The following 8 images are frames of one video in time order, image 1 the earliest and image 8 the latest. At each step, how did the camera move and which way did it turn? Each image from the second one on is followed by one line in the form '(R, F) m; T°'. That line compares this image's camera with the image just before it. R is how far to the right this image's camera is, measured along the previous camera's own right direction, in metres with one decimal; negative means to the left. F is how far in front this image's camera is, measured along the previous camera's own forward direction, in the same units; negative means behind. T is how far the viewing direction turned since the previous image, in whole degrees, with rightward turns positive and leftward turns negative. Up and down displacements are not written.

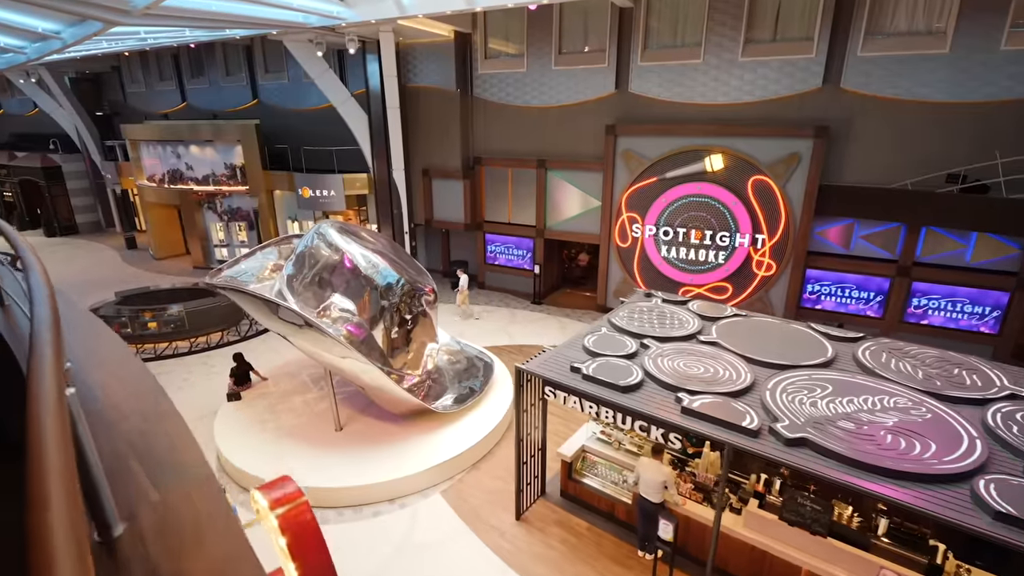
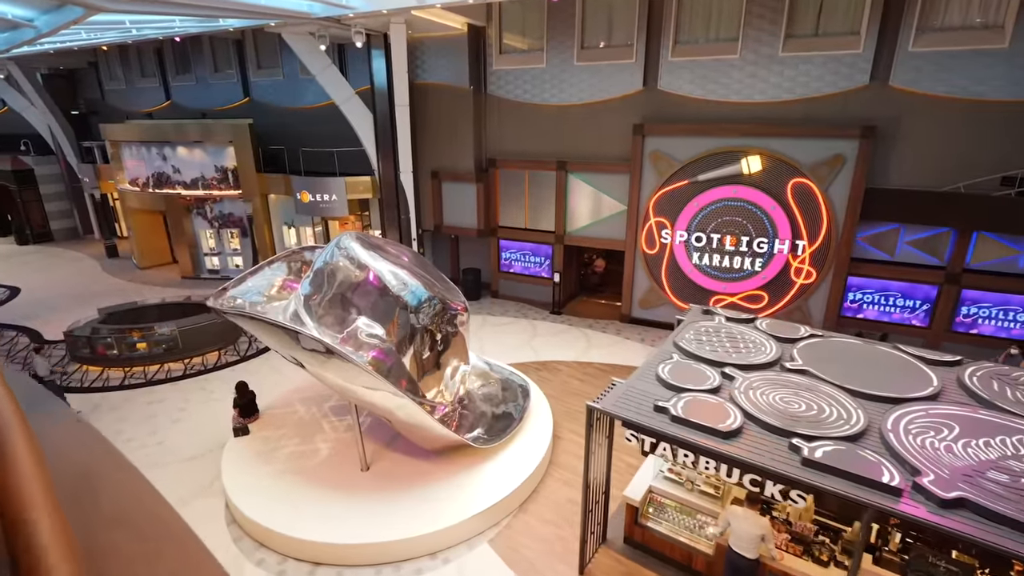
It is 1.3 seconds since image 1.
(-0.9, +0.9) m; +2°
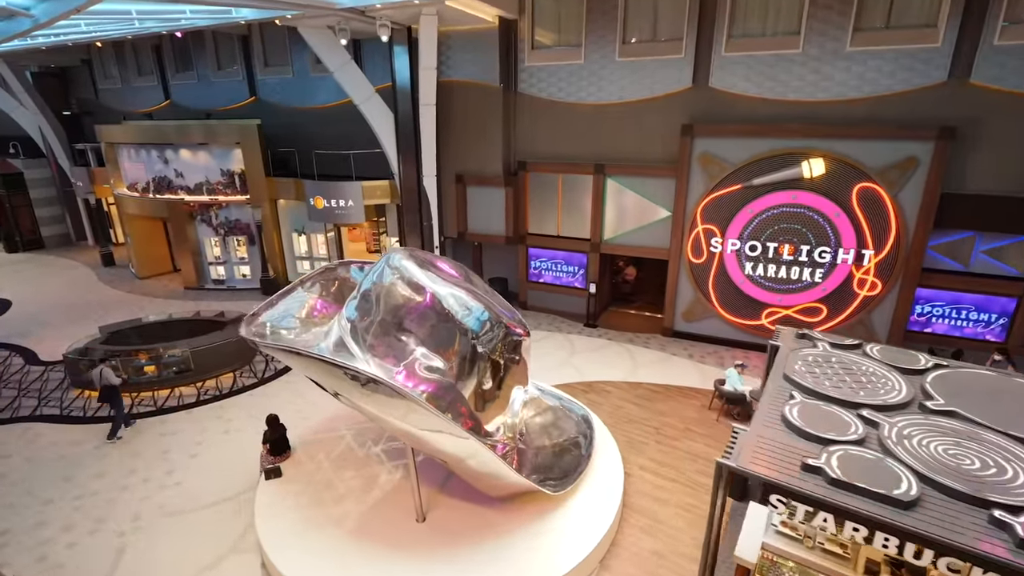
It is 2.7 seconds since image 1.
(-1.1, +0.9) m; +1°
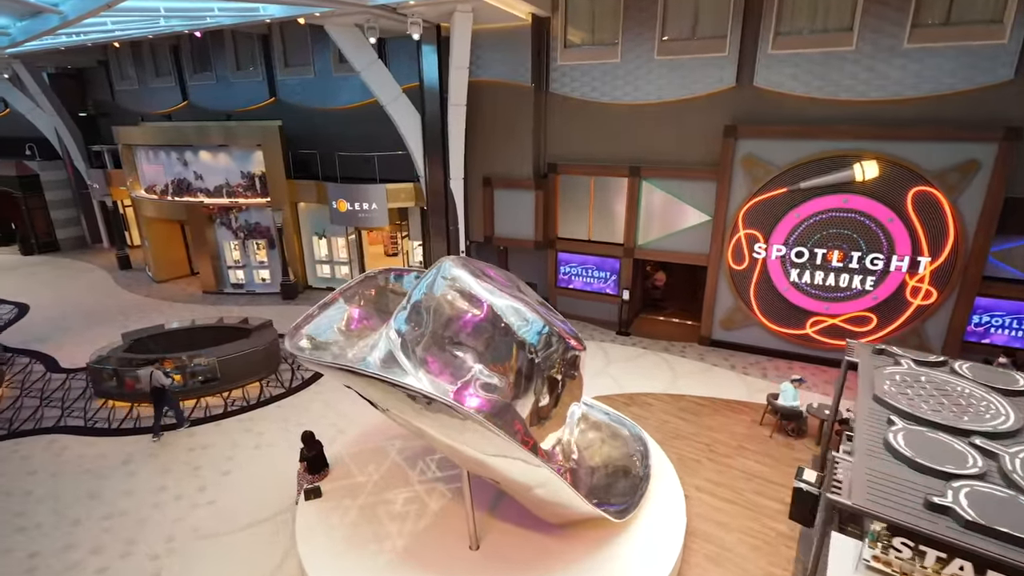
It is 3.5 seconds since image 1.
(-0.7, +0.4) m; -1°
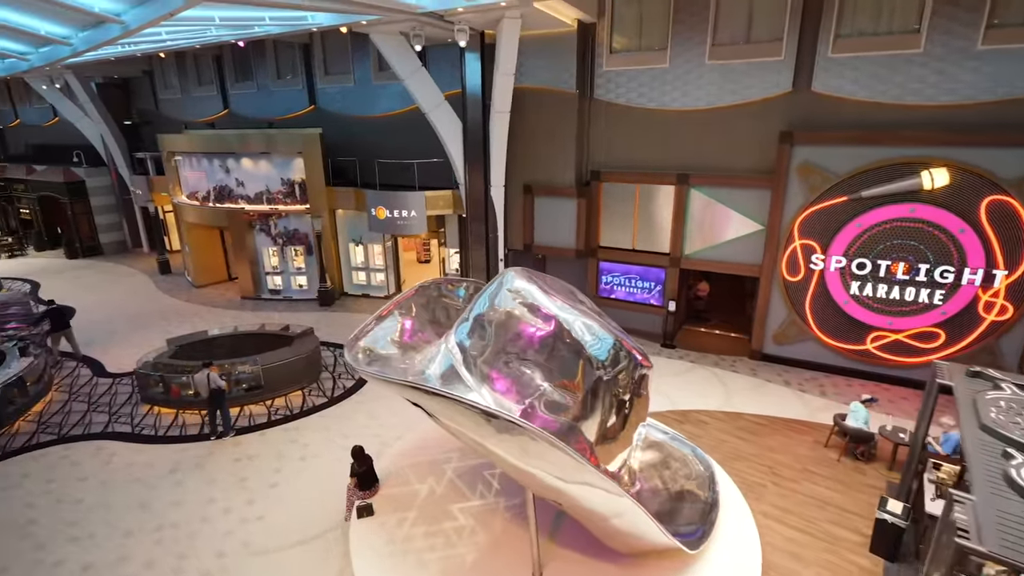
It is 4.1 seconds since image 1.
(-0.5, +0.3) m; -2°
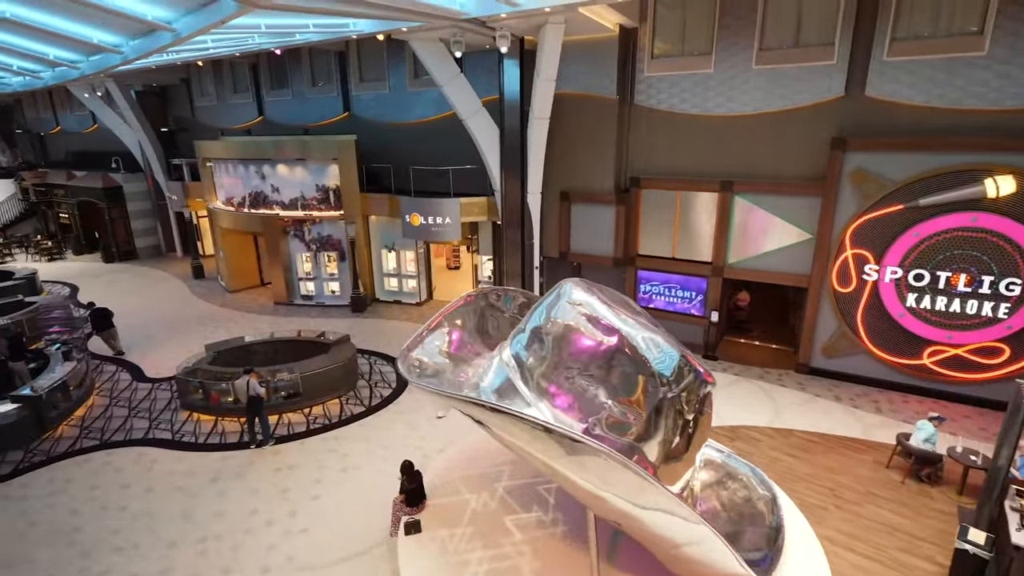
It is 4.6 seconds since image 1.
(-0.5, +0.2) m; -2°
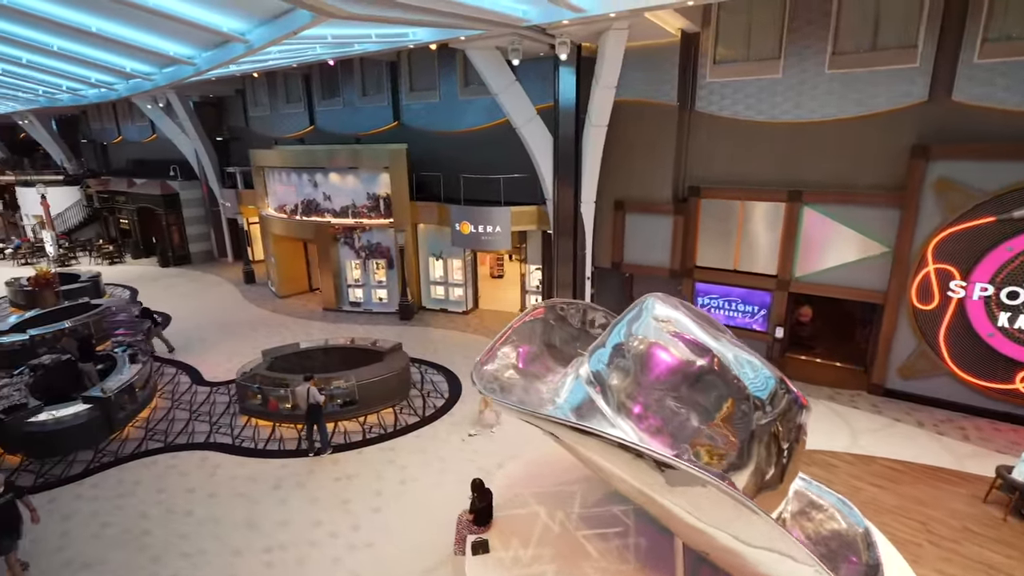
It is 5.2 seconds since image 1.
(-0.6, +0.2) m; -3°
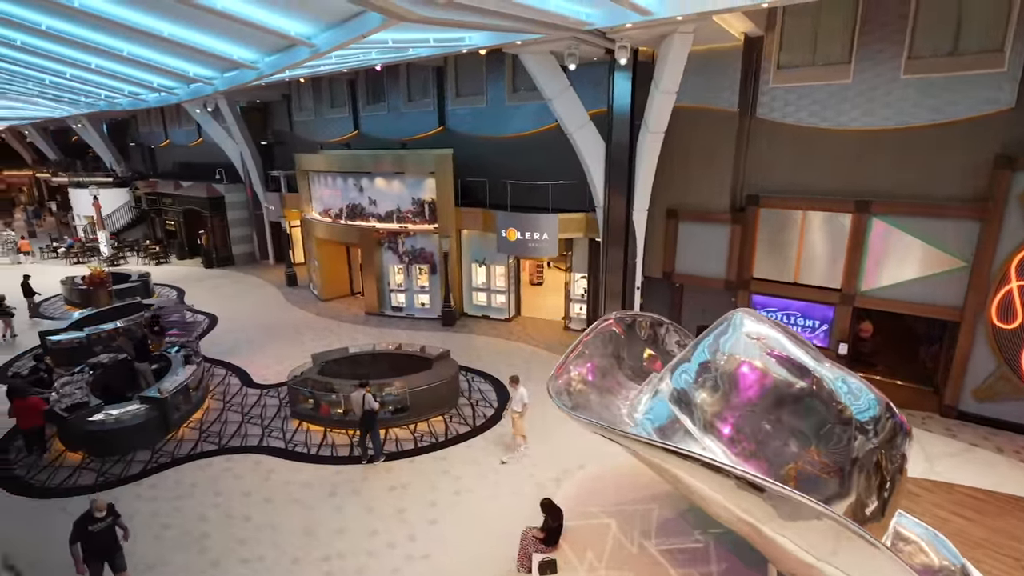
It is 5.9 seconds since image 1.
(-0.6, +0.2) m; -3°
